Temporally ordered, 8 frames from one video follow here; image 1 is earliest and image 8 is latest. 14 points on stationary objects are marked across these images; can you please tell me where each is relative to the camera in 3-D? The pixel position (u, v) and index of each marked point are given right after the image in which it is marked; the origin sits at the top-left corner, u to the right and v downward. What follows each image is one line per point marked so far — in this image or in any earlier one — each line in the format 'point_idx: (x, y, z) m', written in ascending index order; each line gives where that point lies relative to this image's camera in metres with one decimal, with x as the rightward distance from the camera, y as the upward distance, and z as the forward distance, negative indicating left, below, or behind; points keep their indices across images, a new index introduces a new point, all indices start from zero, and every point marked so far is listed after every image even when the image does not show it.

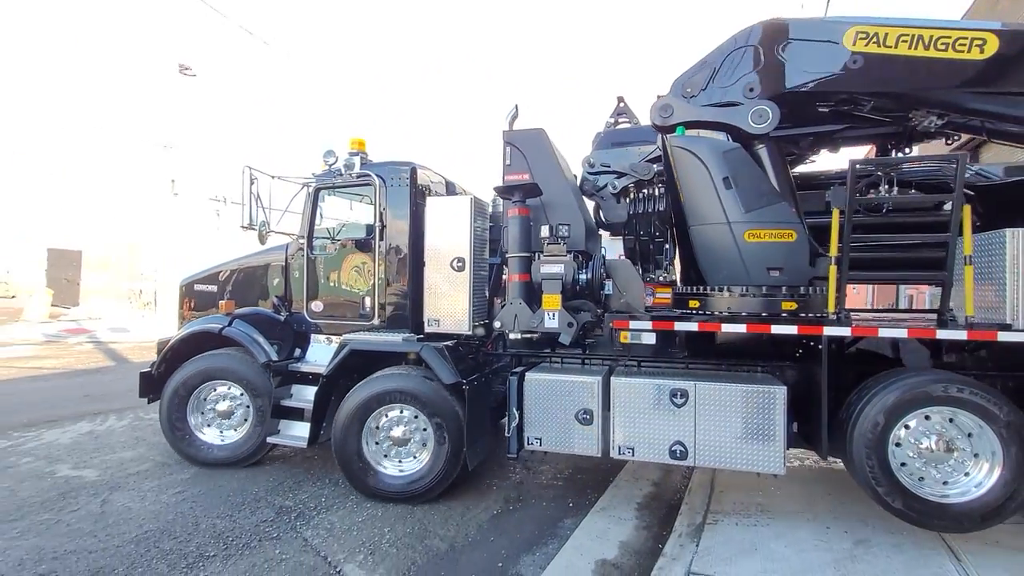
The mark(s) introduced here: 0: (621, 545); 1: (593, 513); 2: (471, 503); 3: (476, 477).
0: (+0.8, -2.0, +3.6) m
1: (+0.7, -2.0, +4.1) m
2: (-0.4, -2.0, +4.3) m
3: (-0.4, -2.0, +4.9) m
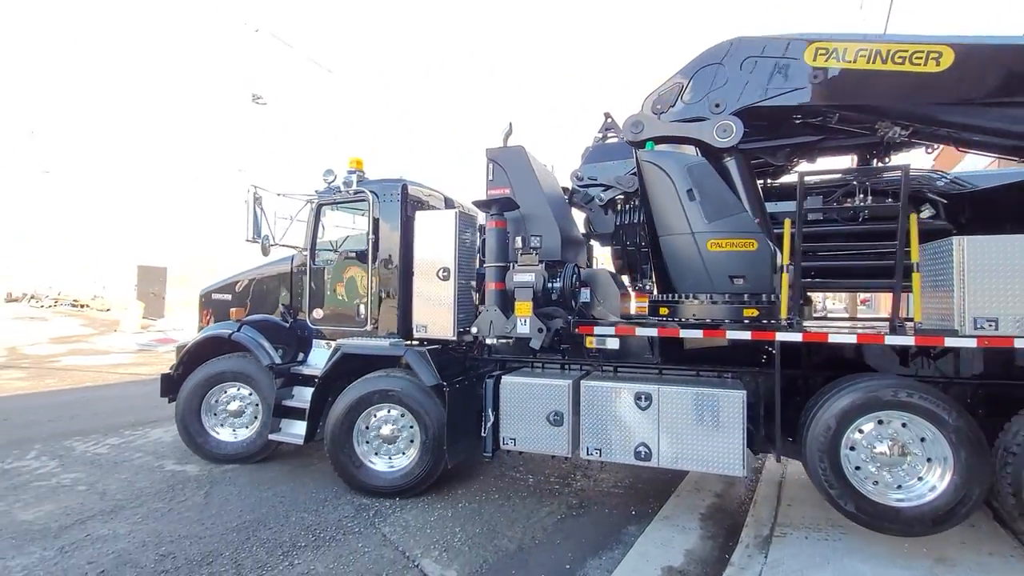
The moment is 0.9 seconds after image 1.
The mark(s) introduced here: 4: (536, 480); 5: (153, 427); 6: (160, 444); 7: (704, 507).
0: (+1.4, -2.1, +3.8) m
1: (+1.3, -2.1, +4.3) m
2: (+0.3, -2.1, +4.7) m
3: (+0.4, -2.1, +5.2) m
4: (+0.3, -2.2, +5.3) m
5: (-5.6, -2.2, +7.7) m
6: (-4.7, -2.1, +6.7) m
7: (+1.9, -2.1, +4.6) m
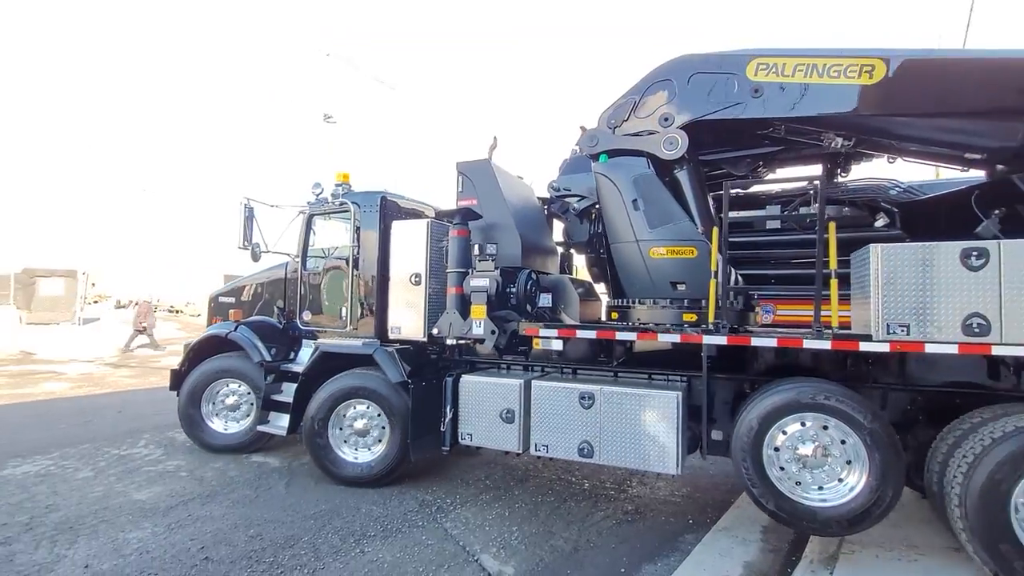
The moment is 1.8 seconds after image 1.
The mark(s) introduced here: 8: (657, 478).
0: (+1.8, -2.1, +3.9) m
1: (+1.8, -2.2, +4.4) m
2: (+0.8, -2.2, +4.8) m
3: (+1.0, -2.2, +5.4) m
4: (+0.9, -2.2, +5.5) m
5: (-4.7, -2.3, +8.6) m
6: (-3.9, -2.3, +7.4) m
7: (+2.4, -2.2, +4.6) m
8: (+1.7, -2.2, +5.7) m
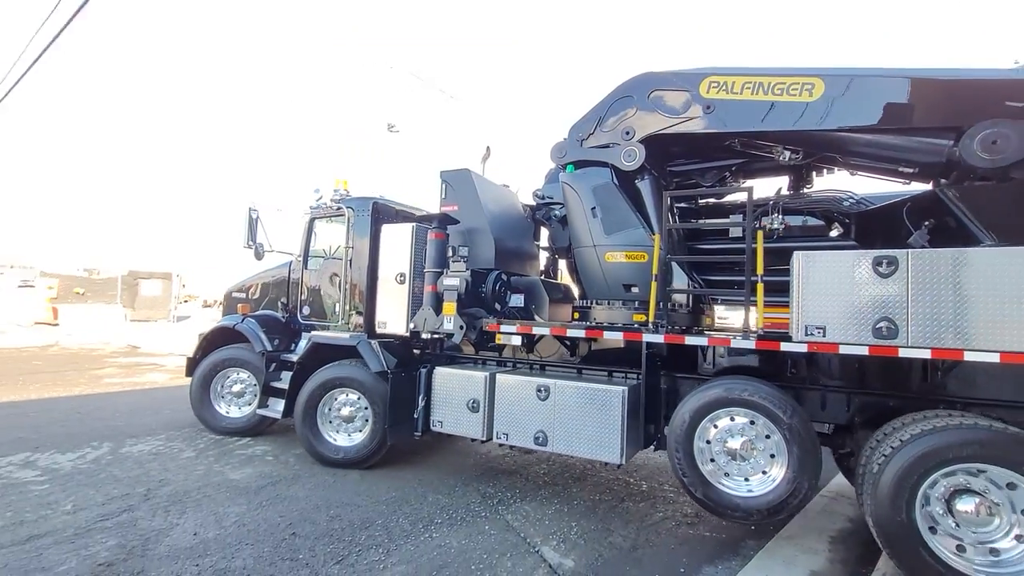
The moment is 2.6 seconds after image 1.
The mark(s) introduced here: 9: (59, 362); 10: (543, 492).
0: (+2.4, -2.2, +3.9) m
1: (+2.4, -2.2, +4.4) m
2: (+1.5, -2.3, +5.0) m
3: (+1.7, -2.2, +5.5) m
4: (+1.6, -2.3, +5.6) m
5: (-3.6, -2.4, +9.3) m
6: (-3.0, -2.3, +8.1) m
7: (+3.0, -2.2, +4.6) m
8: (+2.5, -2.2, +5.8) m
9: (-14.1, -2.3, +15.1) m
10: (+0.3, -2.3, +5.5) m
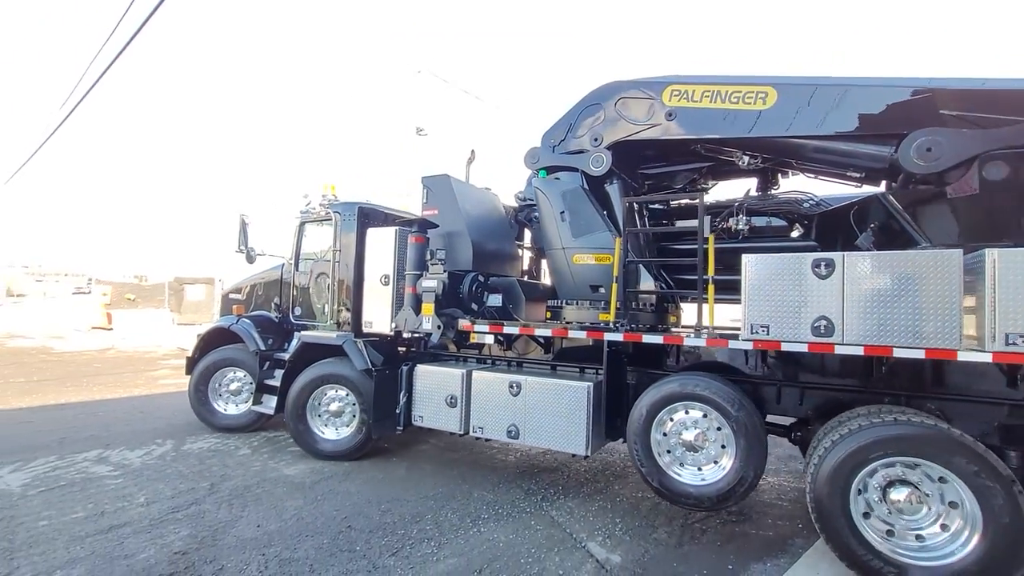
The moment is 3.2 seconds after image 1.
0: (+2.9, -2.2, +4.0) m
1: (+2.9, -2.2, +4.5) m
2: (+2.0, -2.3, +5.1) m
3: (+2.3, -2.2, +5.6) m
4: (+2.2, -2.3, +5.7) m
5: (-2.8, -2.4, +9.7) m
6: (-2.2, -2.3, +8.4) m
7: (+3.5, -2.2, +4.6) m
8: (+3.1, -2.2, +5.9) m
9: (-12.9, -2.5, +16.0) m
10: (+0.9, -2.3, +5.7) m
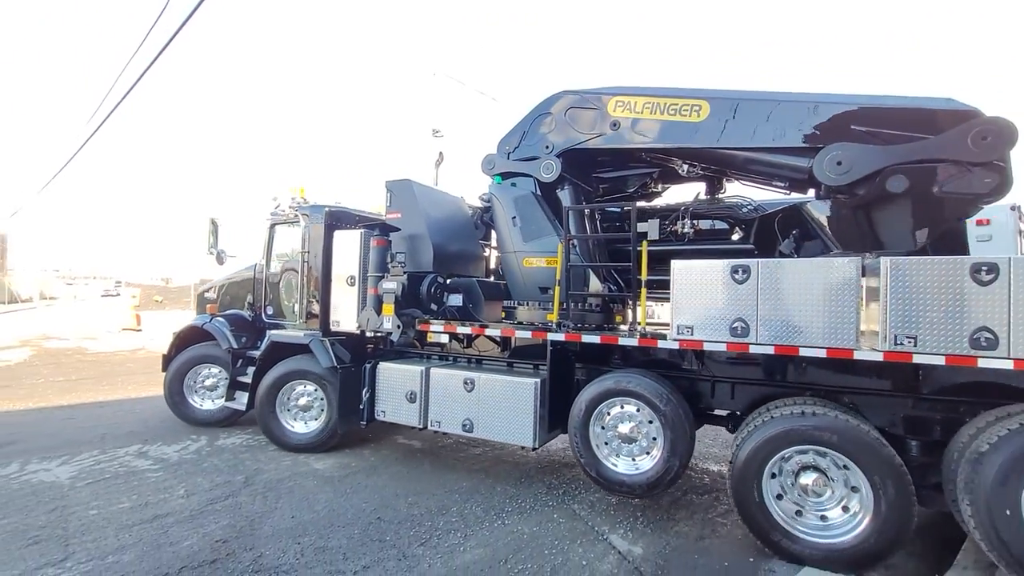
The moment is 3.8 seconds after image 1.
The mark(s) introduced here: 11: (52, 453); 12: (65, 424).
0: (+3.1, -2.1, +4.1) m
1: (+3.2, -2.1, +4.6) m
2: (+2.3, -2.2, +5.3) m
3: (+2.6, -2.2, +5.8) m
4: (+2.5, -2.2, +5.9) m
5: (-2.4, -2.4, +10.0) m
6: (-1.8, -2.3, +8.7) m
7: (+3.8, -2.1, +4.7) m
8: (+3.4, -2.2, +6.0) m
9: (-12.3, -2.6, +16.6) m
10: (+1.2, -2.3, +5.8) m
11: (-6.6, -2.4, +7.0) m
12: (-8.5, -2.6, +9.3) m
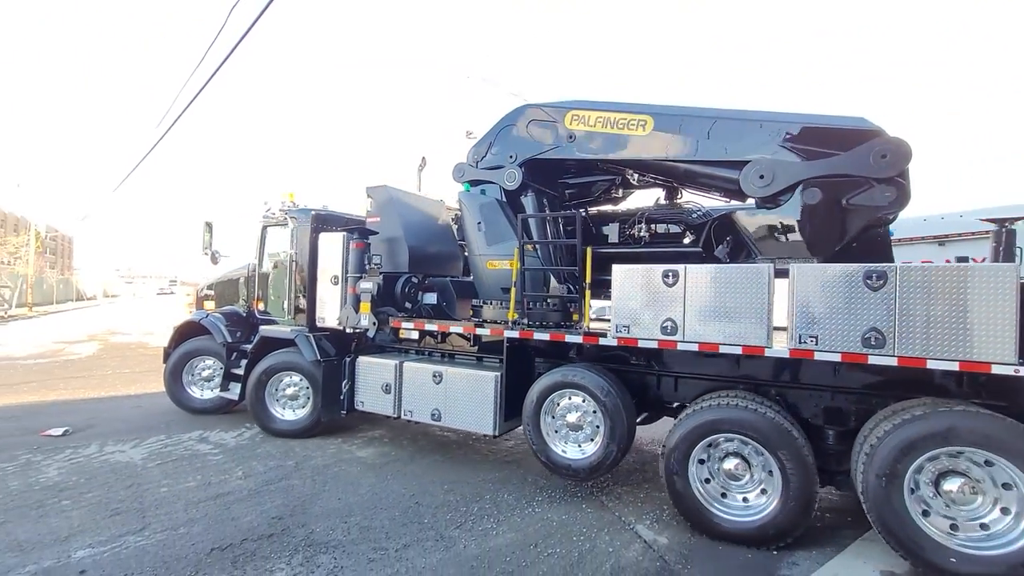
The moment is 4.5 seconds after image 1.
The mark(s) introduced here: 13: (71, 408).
0: (+3.4, -2.1, +4.3) m
1: (+3.5, -2.1, +4.8) m
2: (+2.6, -2.2, +5.5) m
3: (+2.9, -2.2, +6.0) m
4: (+2.9, -2.3, +6.1) m
5: (-1.7, -2.4, +10.6) m
6: (-1.3, -2.3, +9.2) m
7: (+4.1, -2.1, +4.9) m
8: (+3.7, -2.2, +6.2) m
9: (-11.2, -2.5, +17.9) m
10: (+1.6, -2.3, +6.2) m
11: (-6.2, -2.4, +7.8) m
12: (-7.9, -2.6, +10.3) m
13: (-9.6, -2.6, +10.6) m
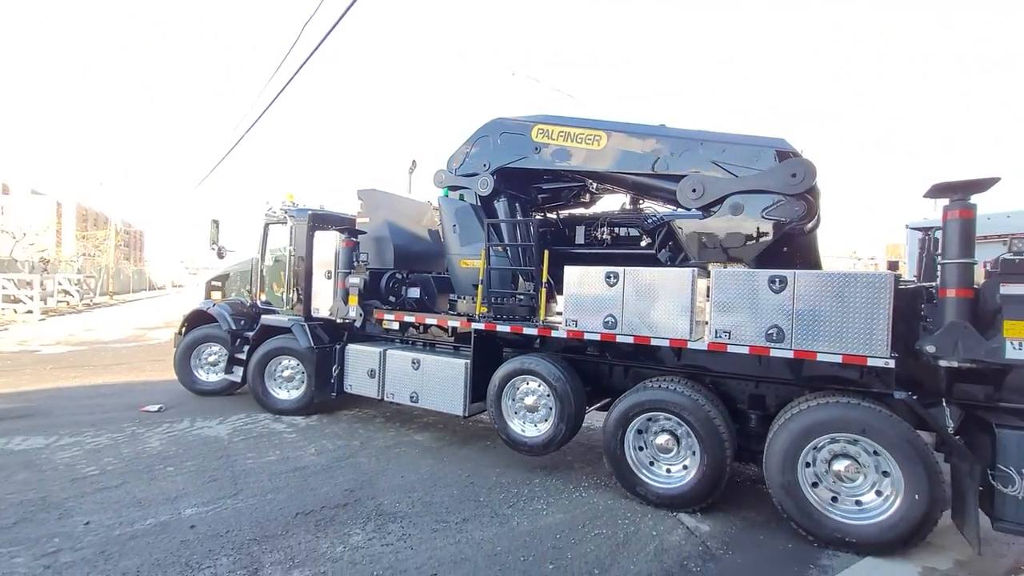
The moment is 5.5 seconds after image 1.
0: (+3.9, -2.2, +4.6) m
1: (+4.1, -2.2, +5.1) m
2: (+3.3, -2.3, +5.9) m
3: (+3.6, -2.2, +6.3) m
4: (+3.6, -2.3, +6.5) m
5: (-0.6, -2.4, +11.3) m
6: (-0.3, -2.3, +9.9) m
7: (+4.7, -2.2, +5.1) m
8: (+4.5, -2.2, +6.4) m
9: (-9.5, -2.3, +19.3) m
10: (+2.3, -2.3, +6.6) m
11: (-5.3, -2.3, +8.9) m
12: (-6.8, -2.4, +11.5) m
13: (-8.5, -2.4, +11.9) m
